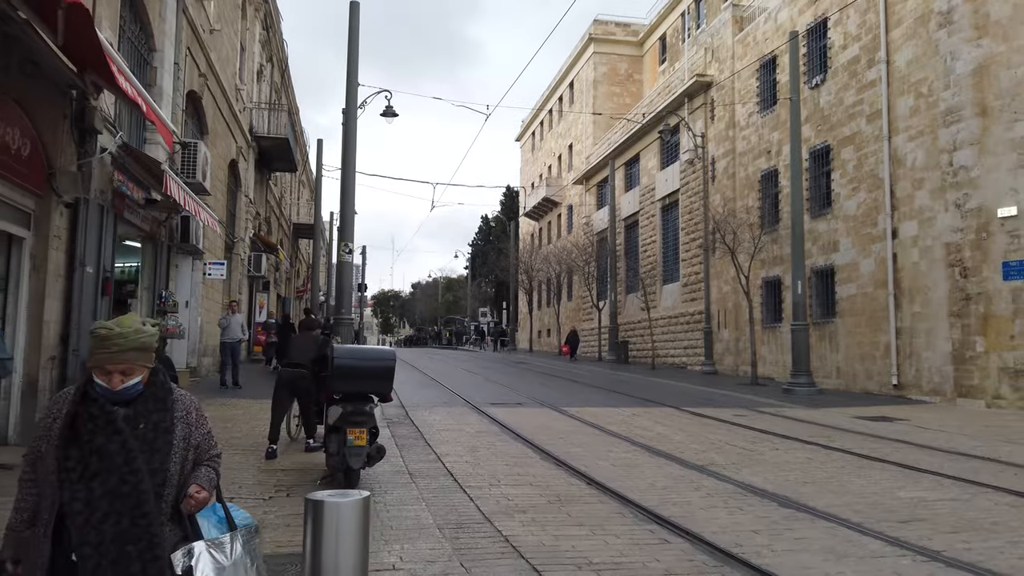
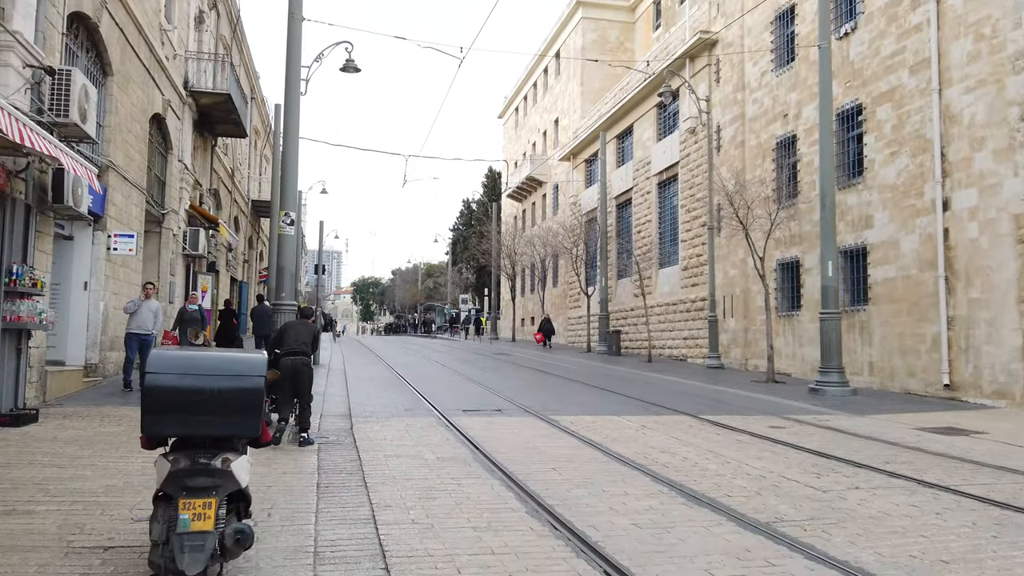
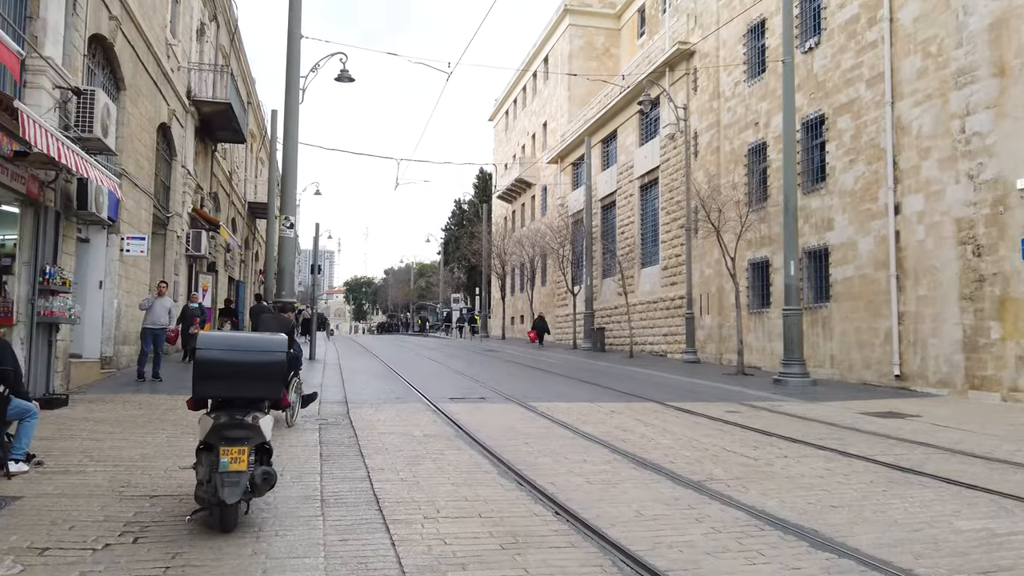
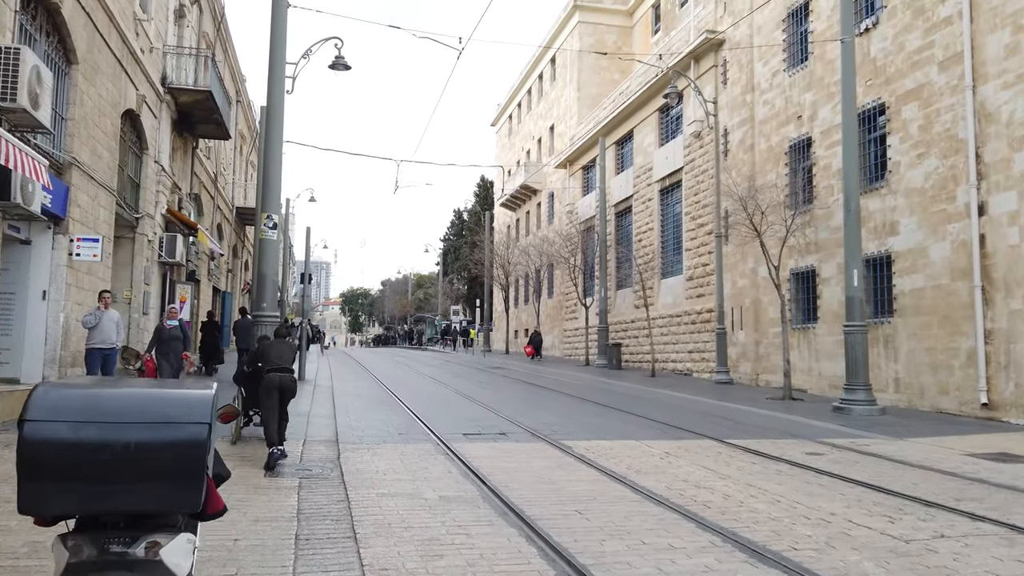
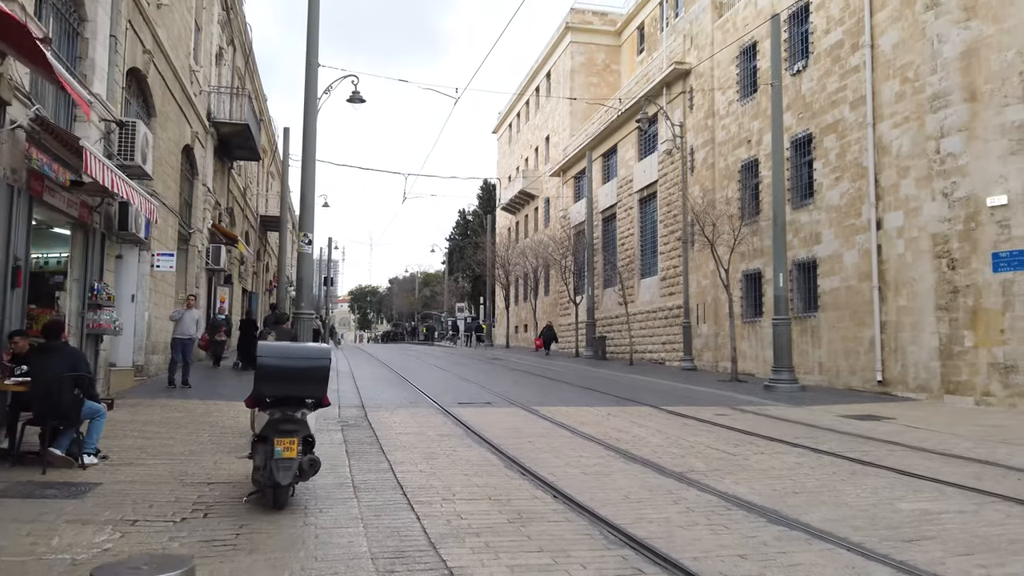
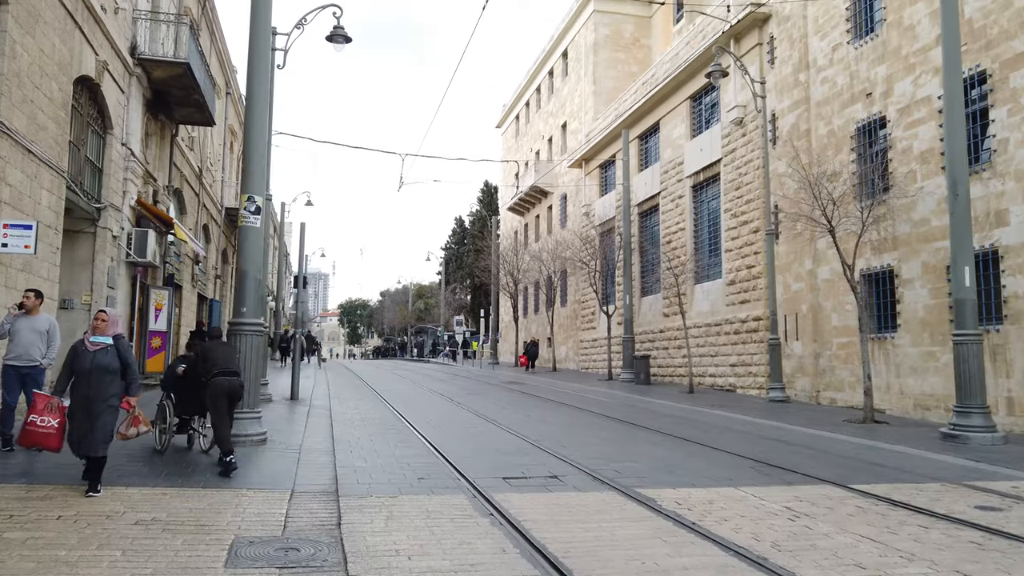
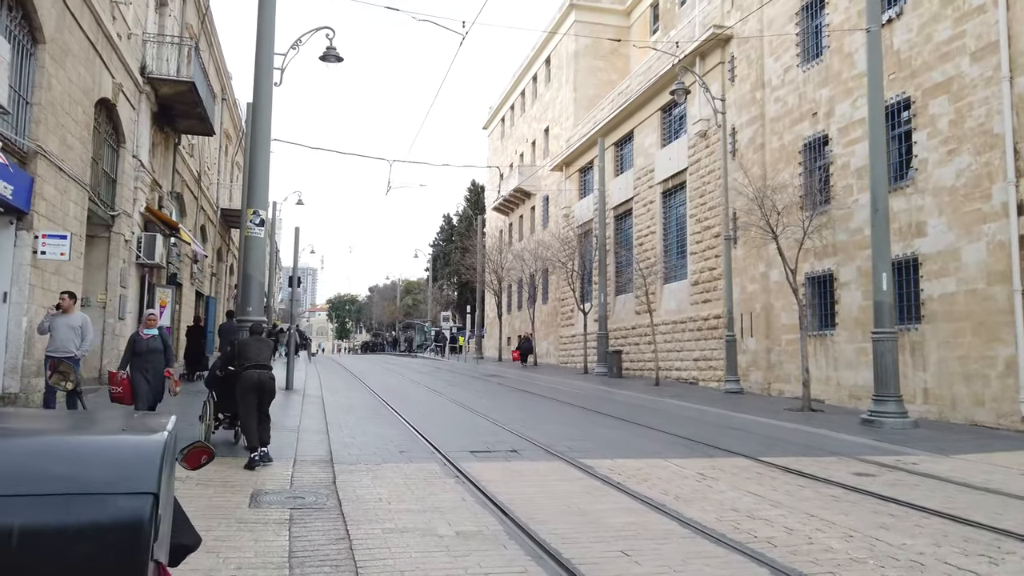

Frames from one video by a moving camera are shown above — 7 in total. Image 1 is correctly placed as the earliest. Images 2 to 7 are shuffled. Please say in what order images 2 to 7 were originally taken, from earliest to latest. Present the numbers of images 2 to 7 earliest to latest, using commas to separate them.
5, 3, 2, 4, 7, 6
